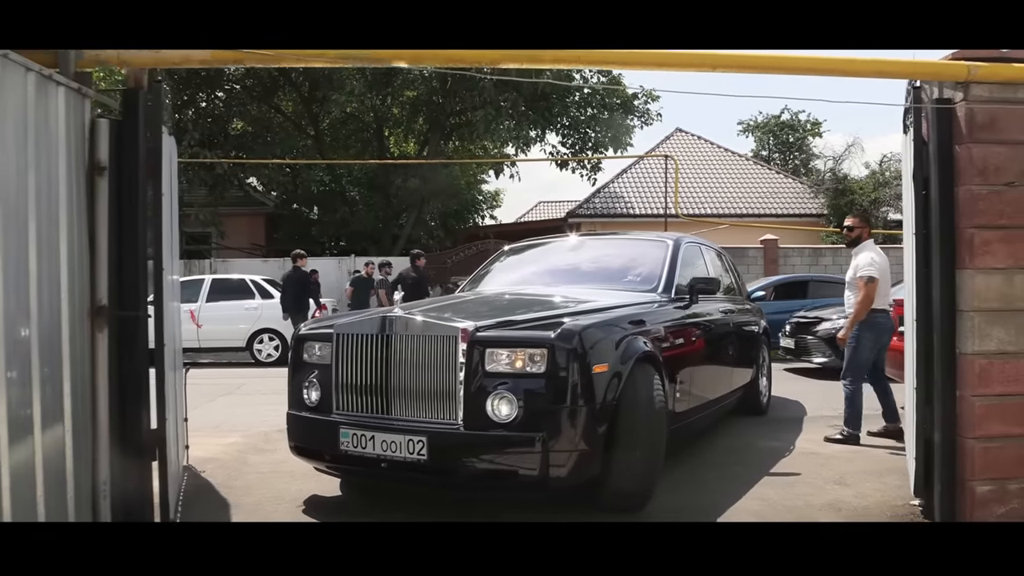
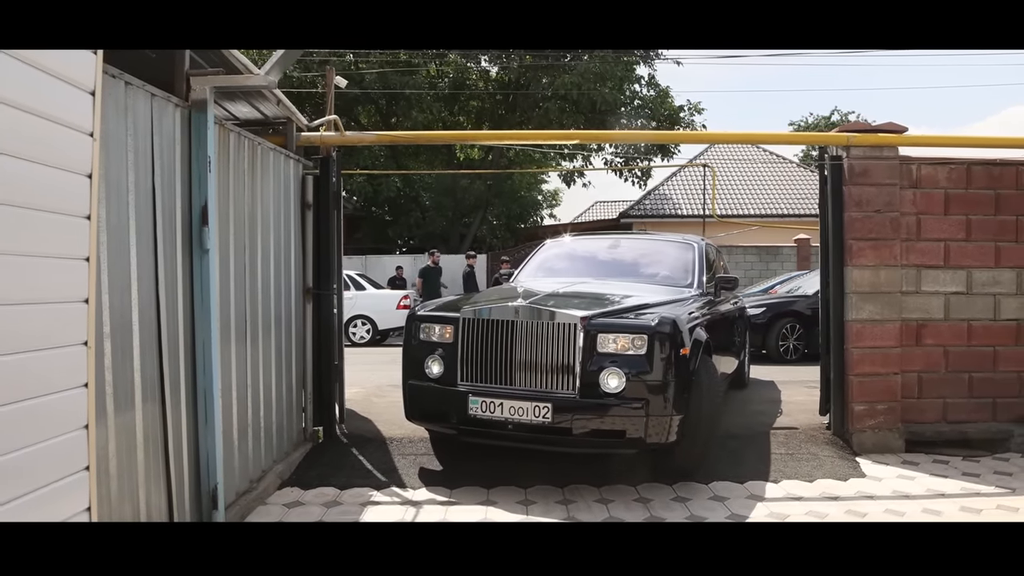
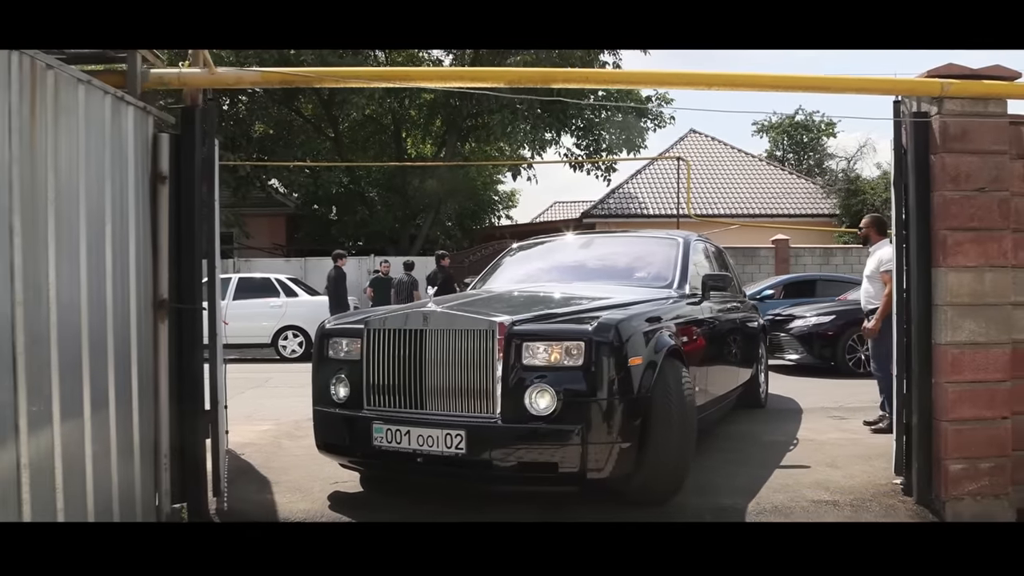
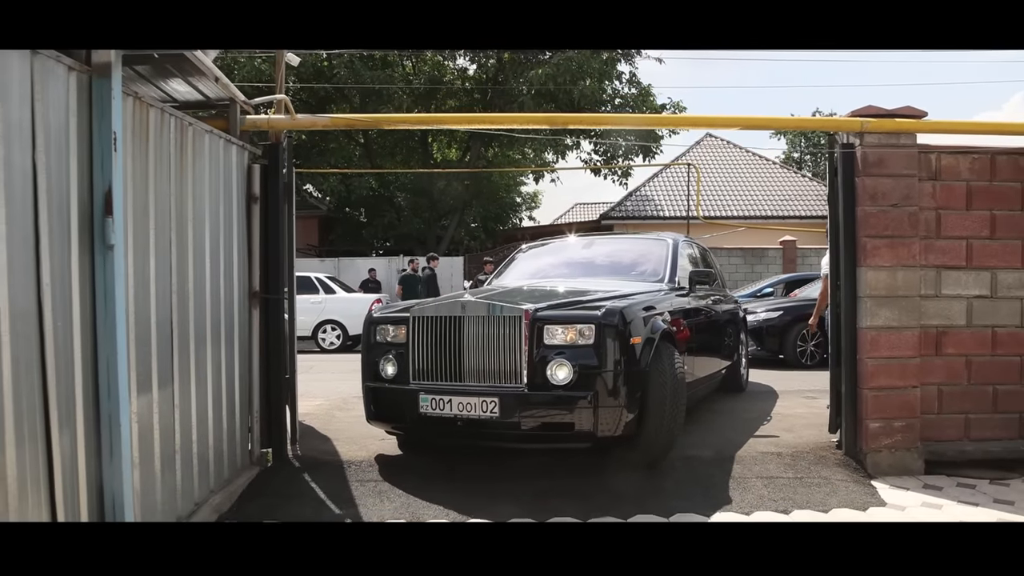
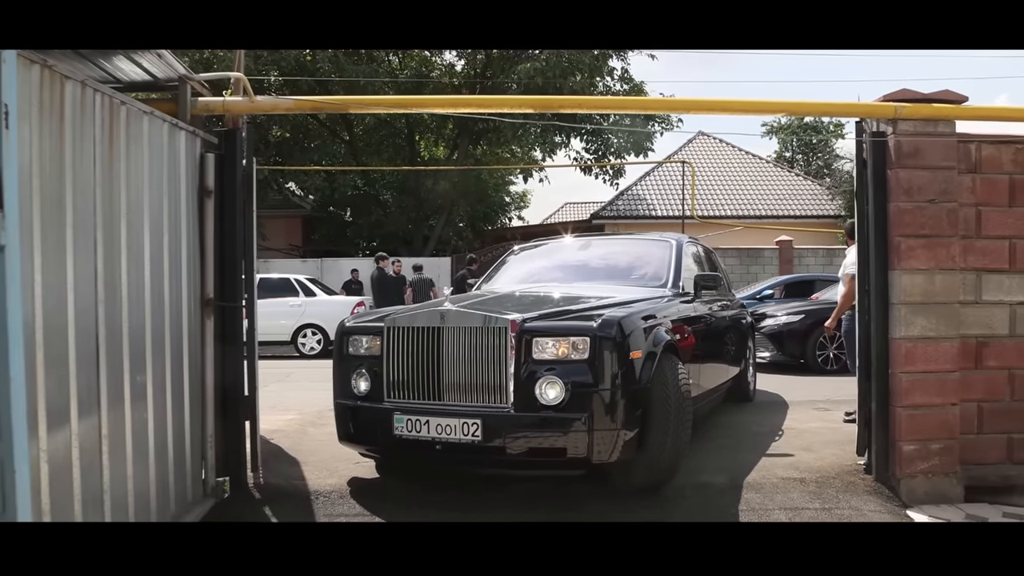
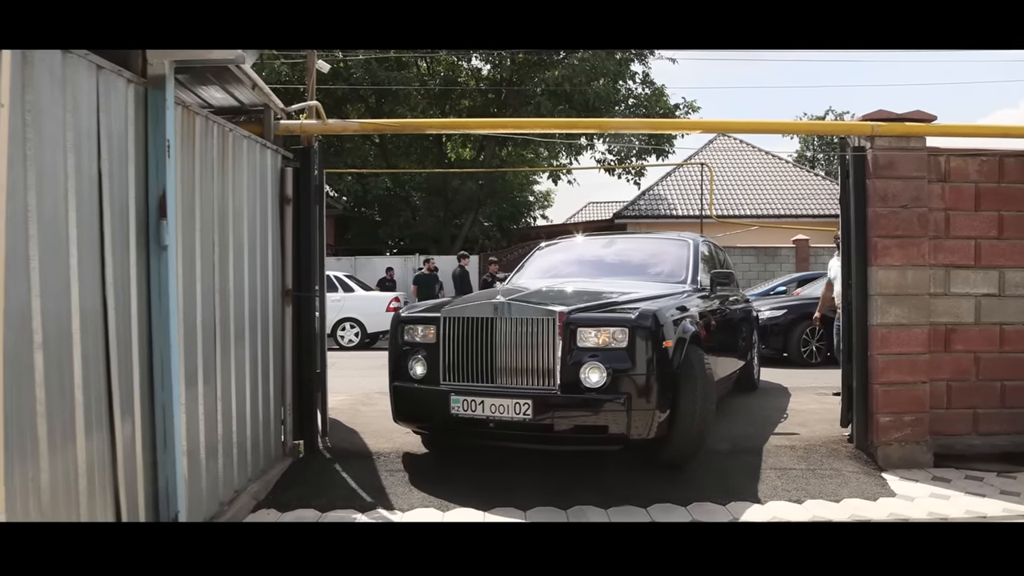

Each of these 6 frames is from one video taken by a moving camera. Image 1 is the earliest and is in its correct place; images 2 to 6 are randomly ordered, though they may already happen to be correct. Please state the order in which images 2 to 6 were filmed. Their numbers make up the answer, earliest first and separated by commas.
3, 5, 4, 6, 2
